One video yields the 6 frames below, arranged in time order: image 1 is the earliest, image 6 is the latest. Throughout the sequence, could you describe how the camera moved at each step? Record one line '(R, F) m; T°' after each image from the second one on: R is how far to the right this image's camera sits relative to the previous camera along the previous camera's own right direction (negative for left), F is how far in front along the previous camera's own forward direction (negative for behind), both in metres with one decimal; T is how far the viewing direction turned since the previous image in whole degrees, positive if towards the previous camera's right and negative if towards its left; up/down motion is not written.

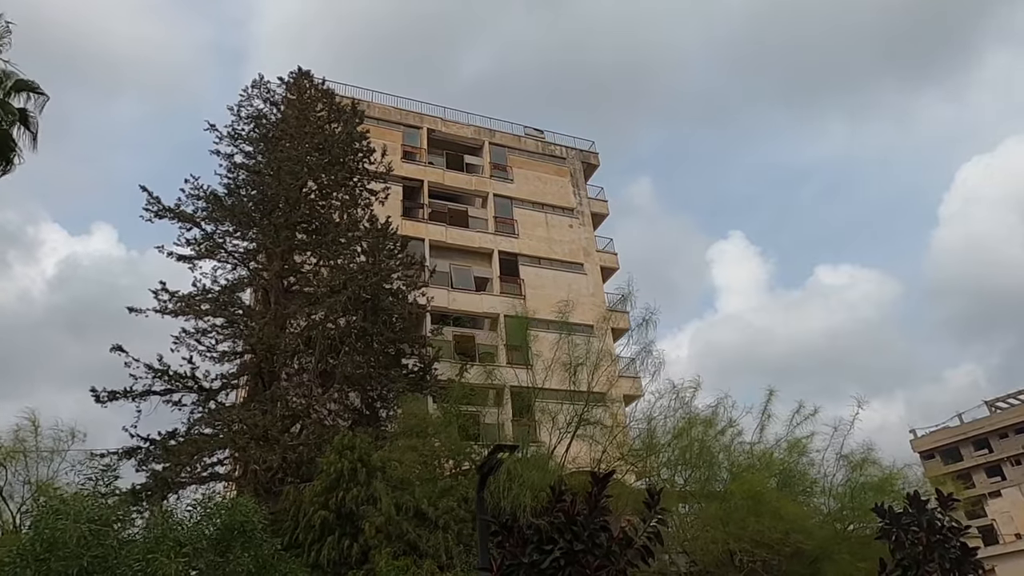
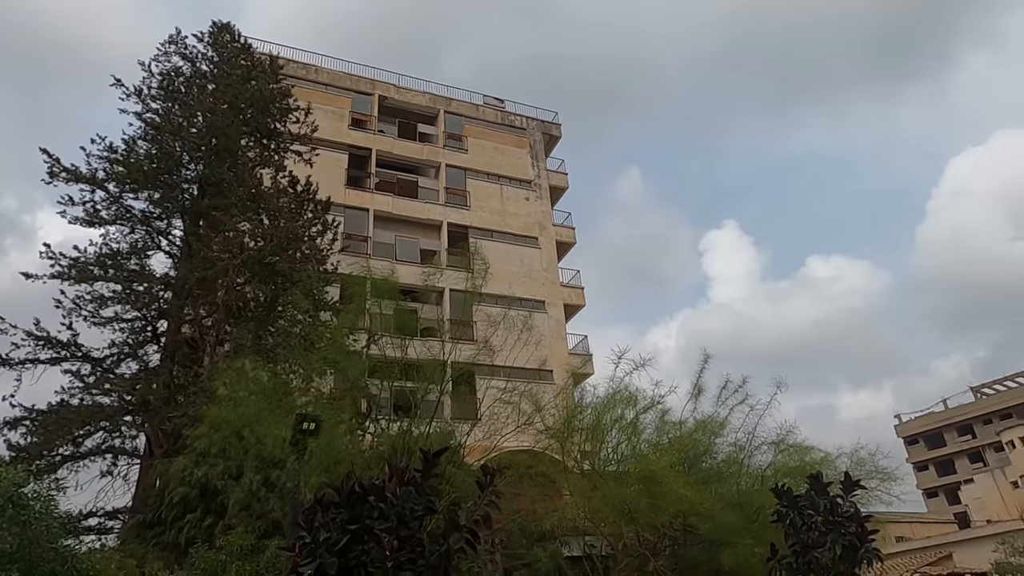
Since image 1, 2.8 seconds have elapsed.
(+1.6, +0.8) m; 0°
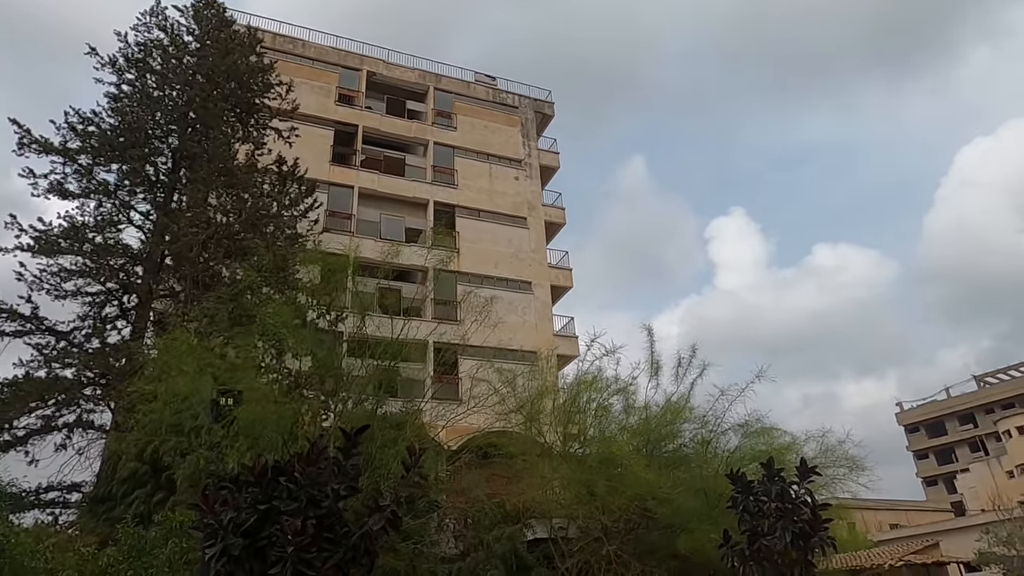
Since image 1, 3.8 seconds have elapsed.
(+0.7, +0.2) m; -1°
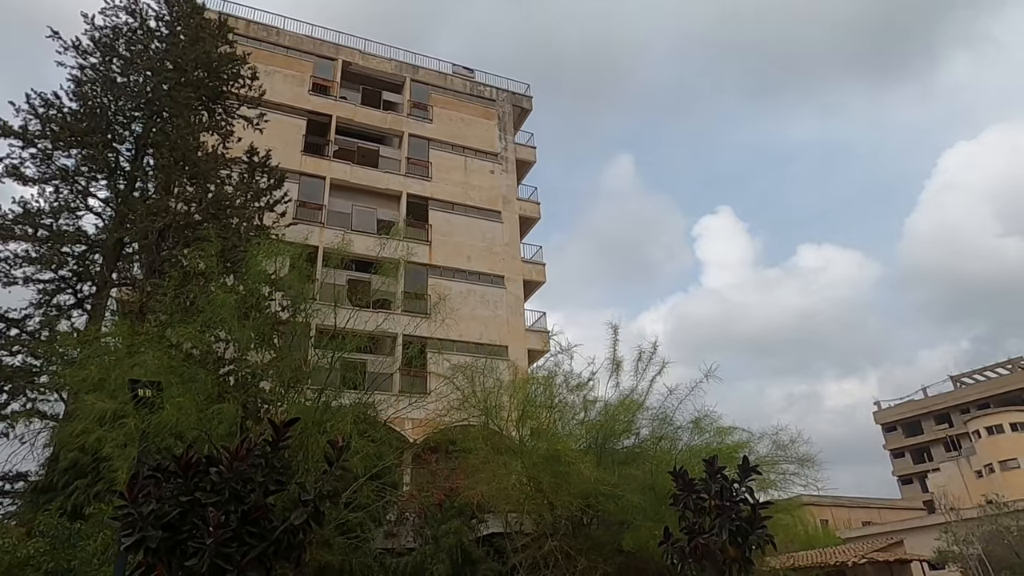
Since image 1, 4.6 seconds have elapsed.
(+0.5, +0.1) m; +1°
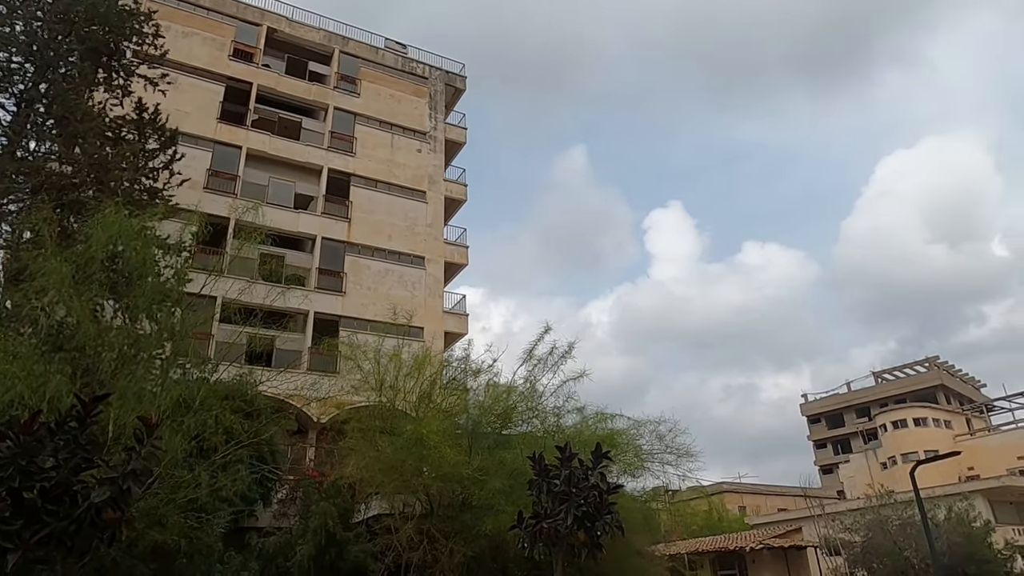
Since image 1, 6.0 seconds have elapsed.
(+1.1, +0.1) m; +4°
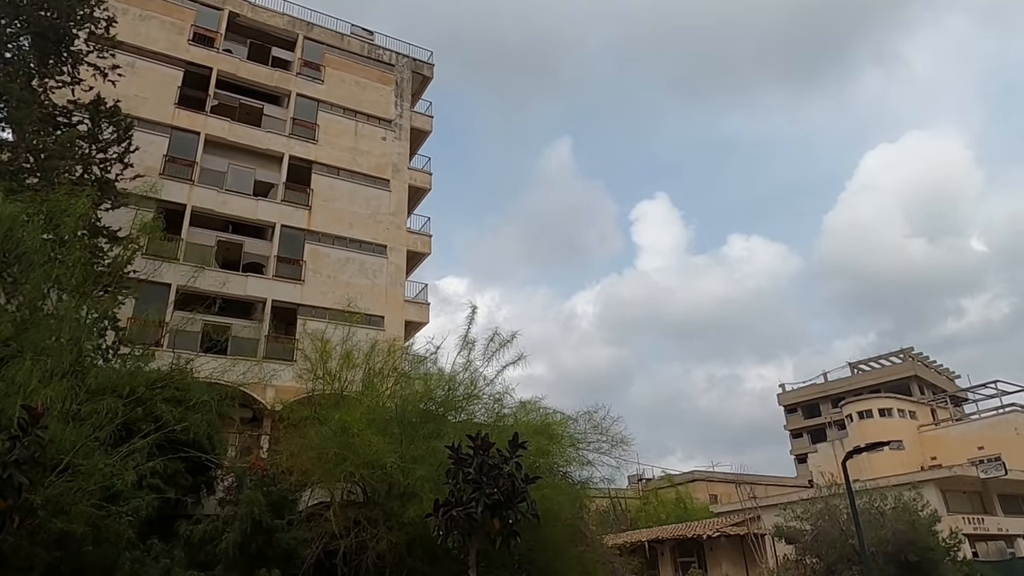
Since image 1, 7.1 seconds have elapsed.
(+0.8, 0.0) m; +1°
